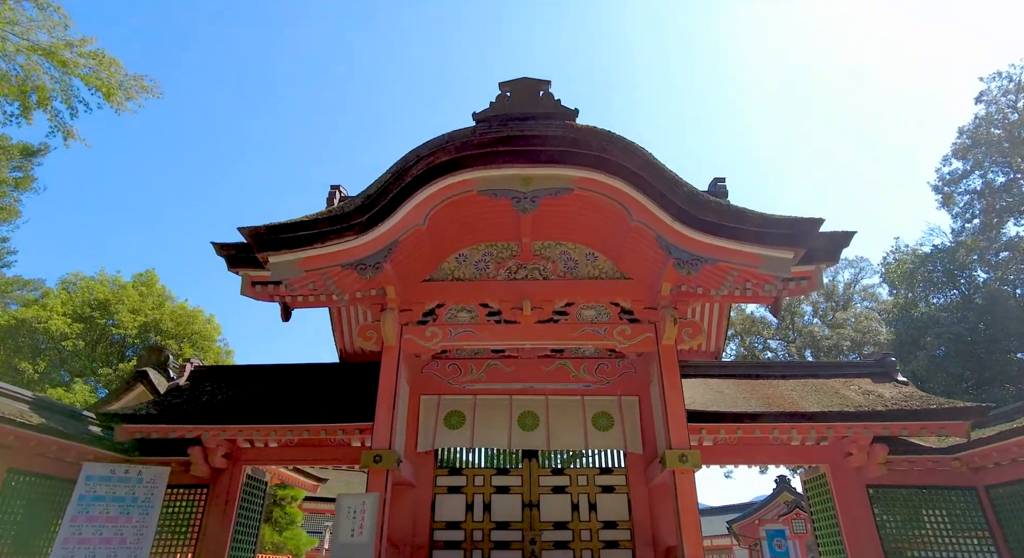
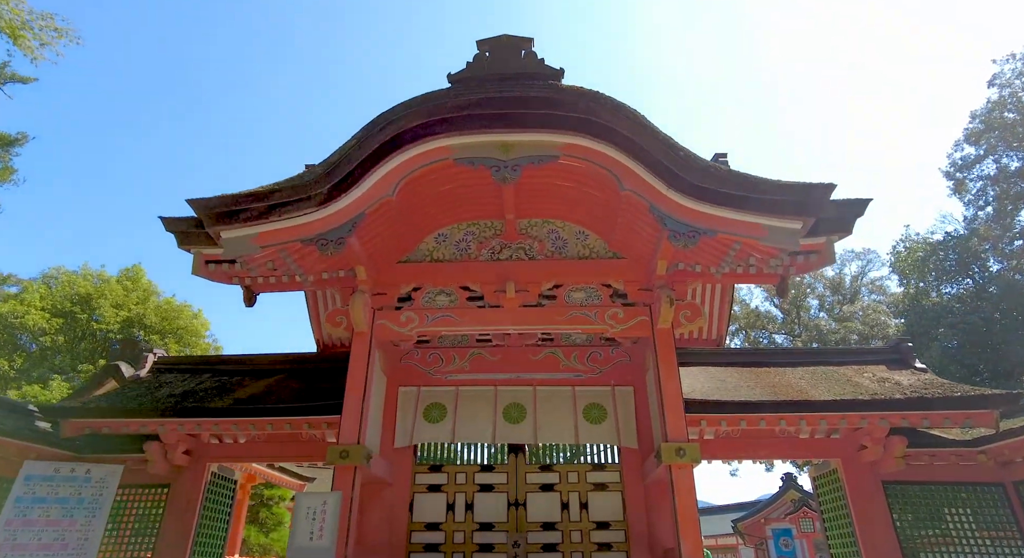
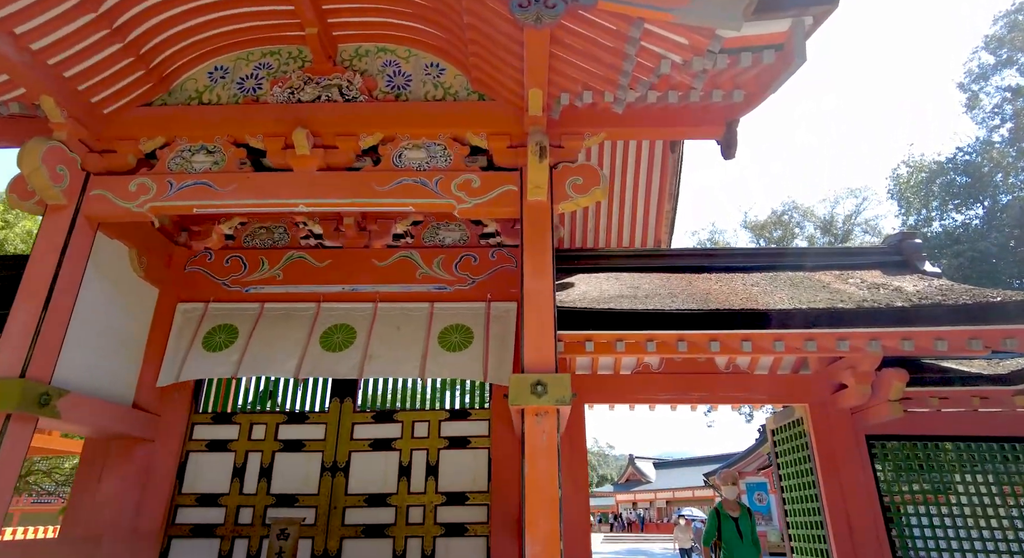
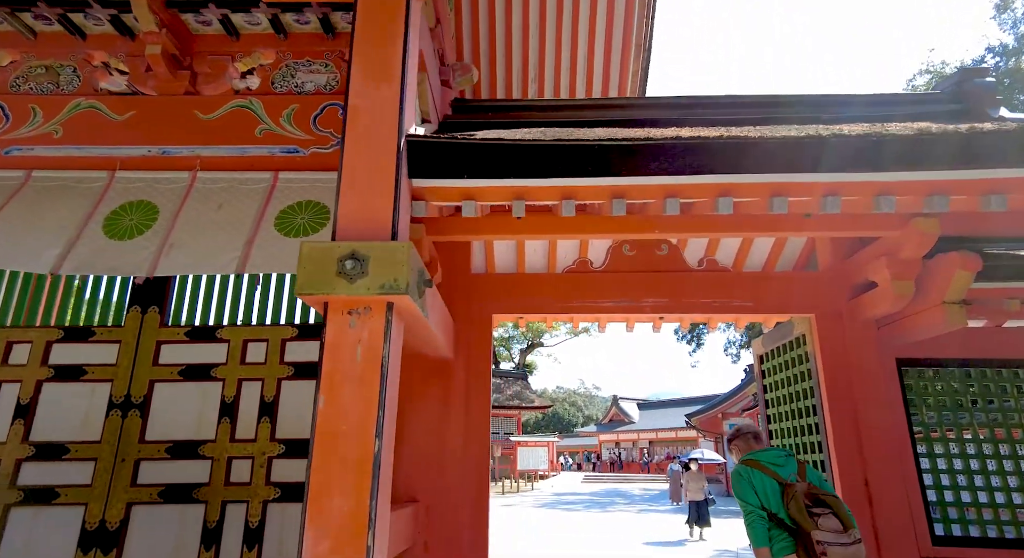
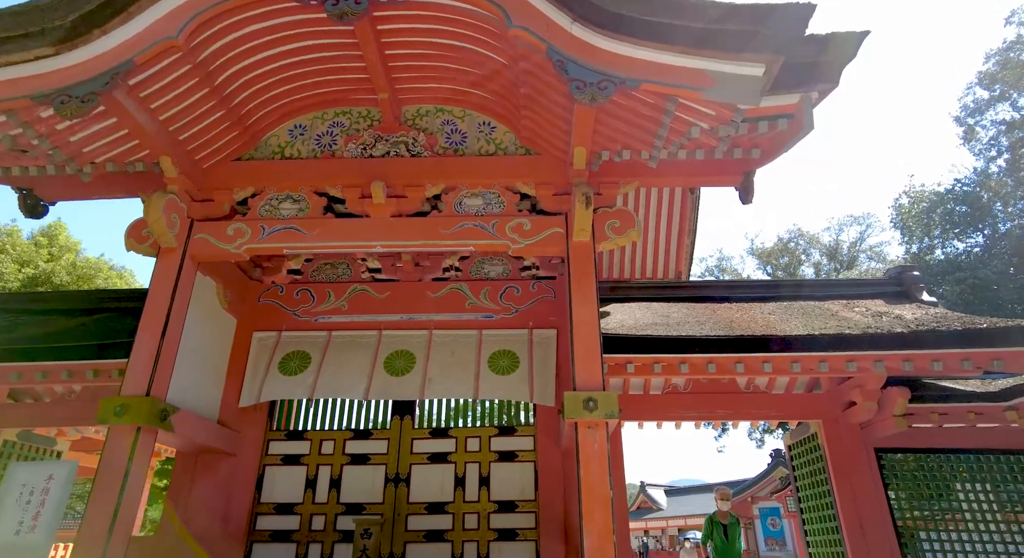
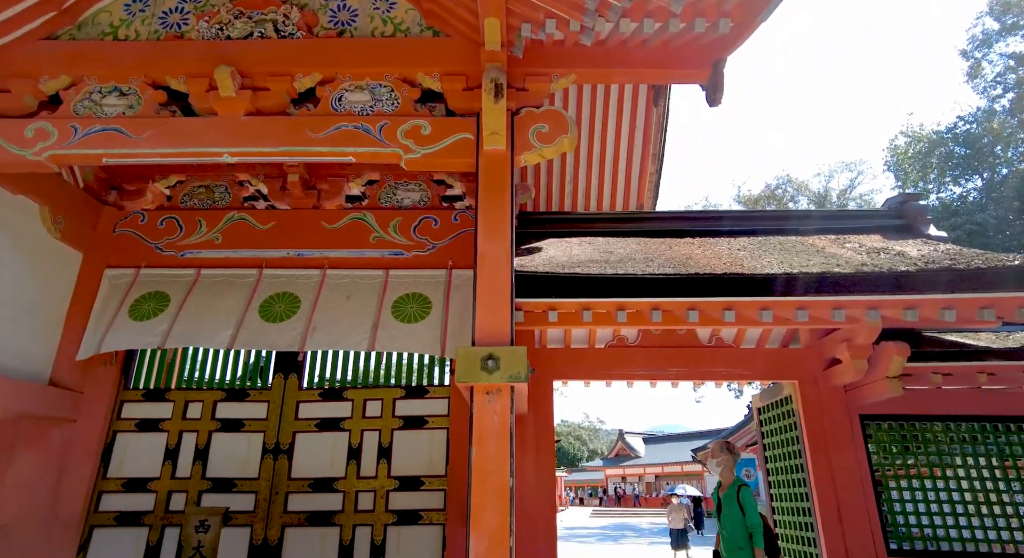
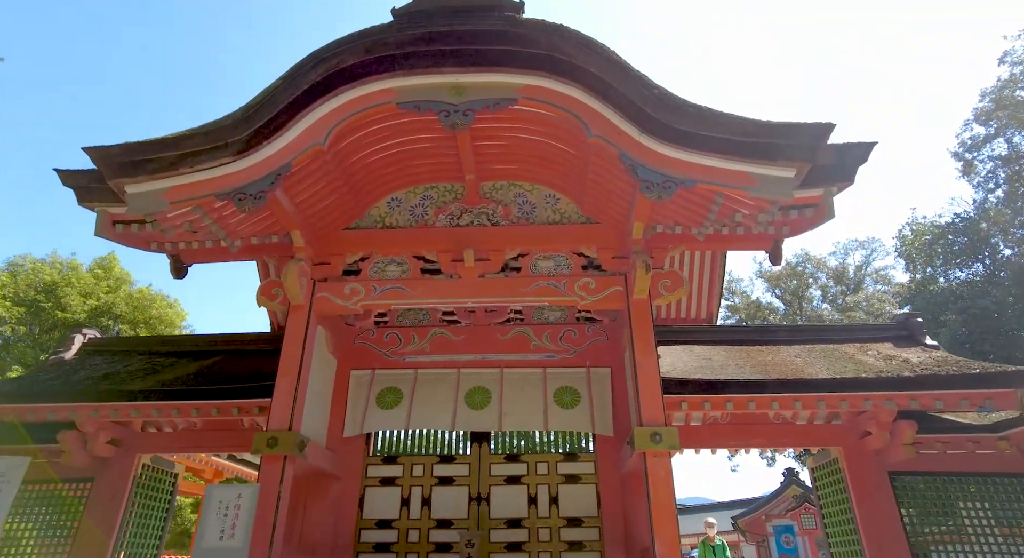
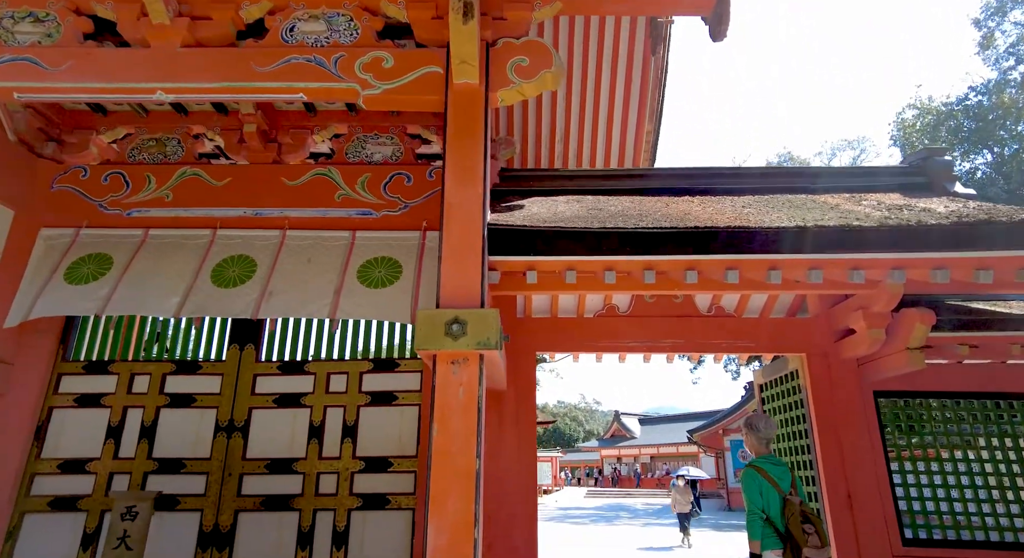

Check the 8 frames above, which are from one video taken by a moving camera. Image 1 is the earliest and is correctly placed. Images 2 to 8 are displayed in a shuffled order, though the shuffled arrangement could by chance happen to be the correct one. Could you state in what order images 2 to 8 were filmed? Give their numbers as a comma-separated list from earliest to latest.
2, 7, 5, 3, 6, 8, 4
